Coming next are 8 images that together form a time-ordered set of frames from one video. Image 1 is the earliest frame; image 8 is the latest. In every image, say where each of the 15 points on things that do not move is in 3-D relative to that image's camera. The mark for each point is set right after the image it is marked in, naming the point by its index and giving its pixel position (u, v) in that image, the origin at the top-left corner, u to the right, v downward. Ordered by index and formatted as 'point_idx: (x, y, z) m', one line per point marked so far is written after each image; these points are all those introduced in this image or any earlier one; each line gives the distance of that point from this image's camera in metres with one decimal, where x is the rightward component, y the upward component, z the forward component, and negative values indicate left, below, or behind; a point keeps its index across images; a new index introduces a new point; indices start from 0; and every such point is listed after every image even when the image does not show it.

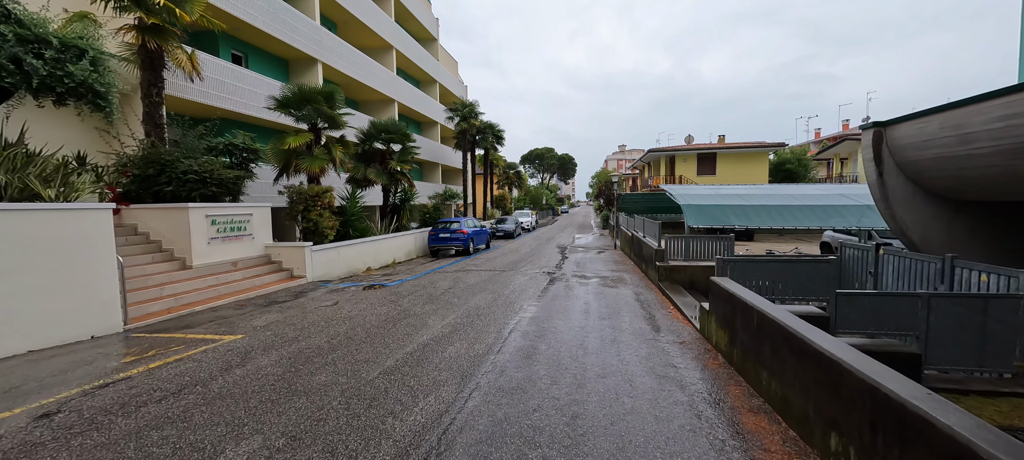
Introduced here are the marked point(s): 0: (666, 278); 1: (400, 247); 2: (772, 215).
0: (+3.2, -1.0, +7.9) m
1: (-4.3, -0.7, +14.8) m
2: (+8.0, +0.5, +11.8) m
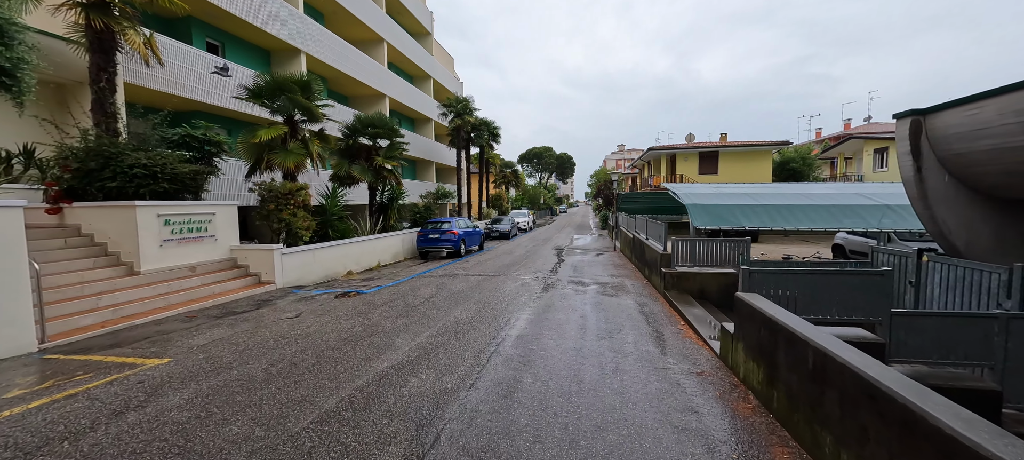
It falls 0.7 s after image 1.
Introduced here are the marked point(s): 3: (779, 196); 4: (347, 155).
0: (+3.0, -1.0, +7.0) m
1: (-4.5, -0.7, +13.9) m
2: (+7.8, +0.4, +11.0) m
3: (+8.3, +1.0, +11.9) m
4: (-6.1, +2.8, +14.4) m
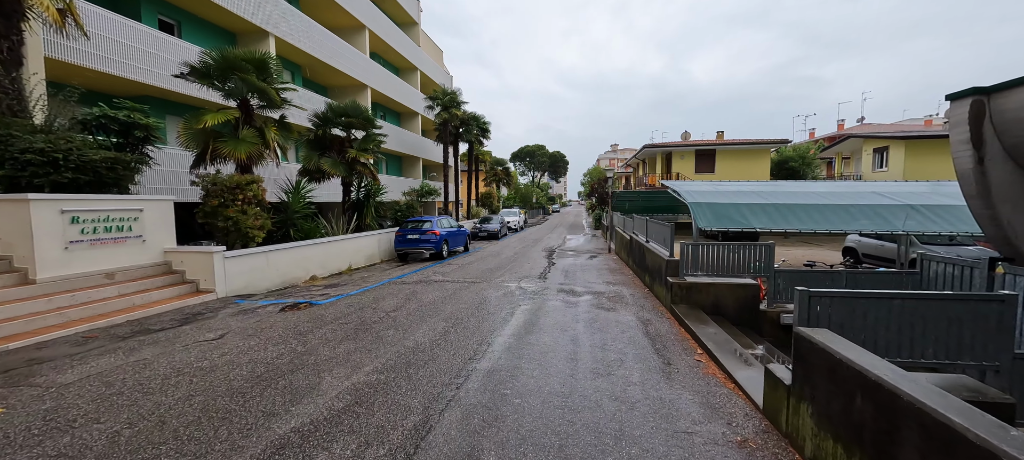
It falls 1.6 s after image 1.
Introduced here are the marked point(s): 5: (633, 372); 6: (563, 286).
0: (+2.6, -1.1, +5.9) m
1: (-5.0, -0.7, +12.6) m
2: (+7.4, +0.4, +9.9) m
3: (+7.9, +1.0, +10.9) m
4: (-6.6, +2.8, +13.1) m
5: (+1.2, -1.4, +3.8) m
6: (+1.1, -1.2, +8.5) m
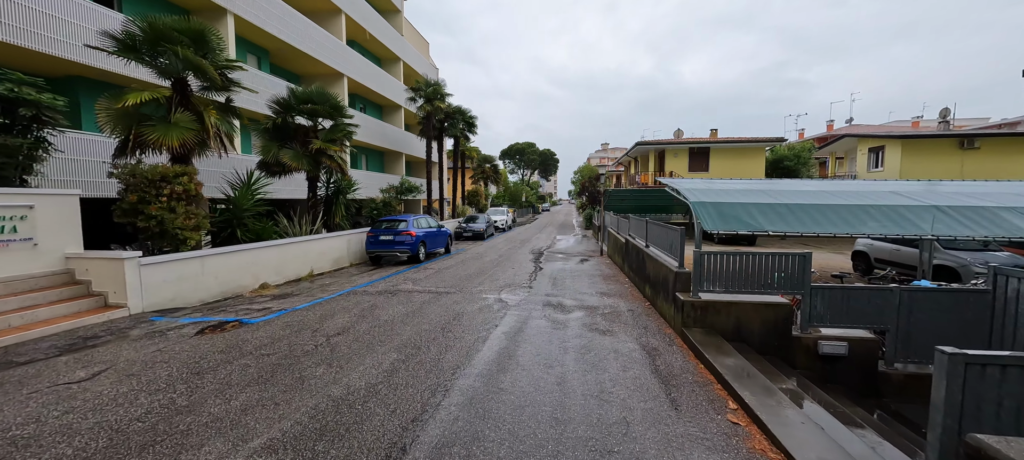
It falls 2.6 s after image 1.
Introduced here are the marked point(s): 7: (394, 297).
0: (+2.3, -1.1, +4.7) m
1: (-5.5, -0.7, +11.2) m
2: (+6.9, +0.3, +8.8) m
3: (+7.4, +0.9, +9.8) m
4: (-7.1, +2.8, +11.7) m
5: (+0.9, -1.5, +2.6) m
6: (+0.7, -1.3, +7.3) m
7: (-2.3, -1.3, +7.5) m
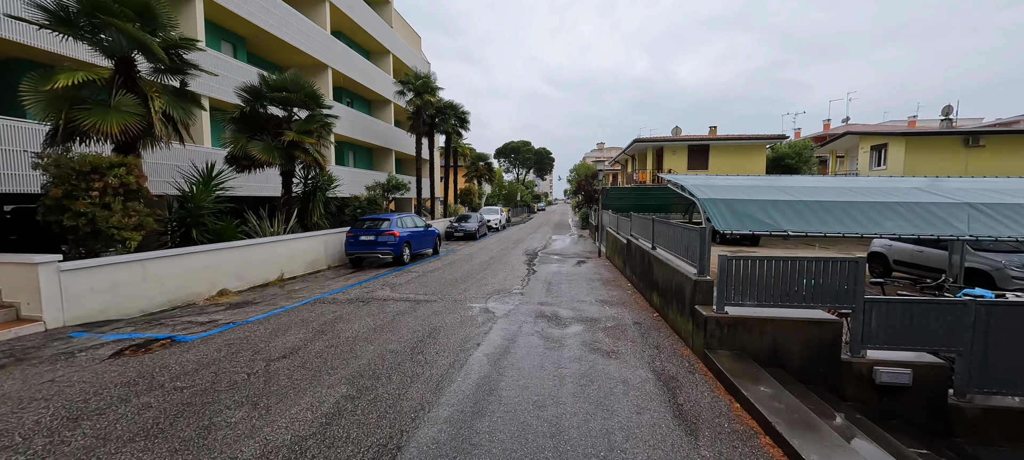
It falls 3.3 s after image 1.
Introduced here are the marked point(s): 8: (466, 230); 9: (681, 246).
0: (+2.1, -1.1, +3.8) m
1: (-5.8, -0.7, +10.2) m
2: (+6.7, +0.3, +8.0) m
3: (+7.2, +0.9, +9.0) m
4: (-7.3, +2.8, +10.7) m
5: (+0.8, -1.5, +1.7) m
6: (+0.5, -1.3, +6.4) m
7: (-2.5, -1.3, +6.5) m
8: (-2.3, 0.0, +19.6) m
9: (+2.3, -0.2, +5.2) m
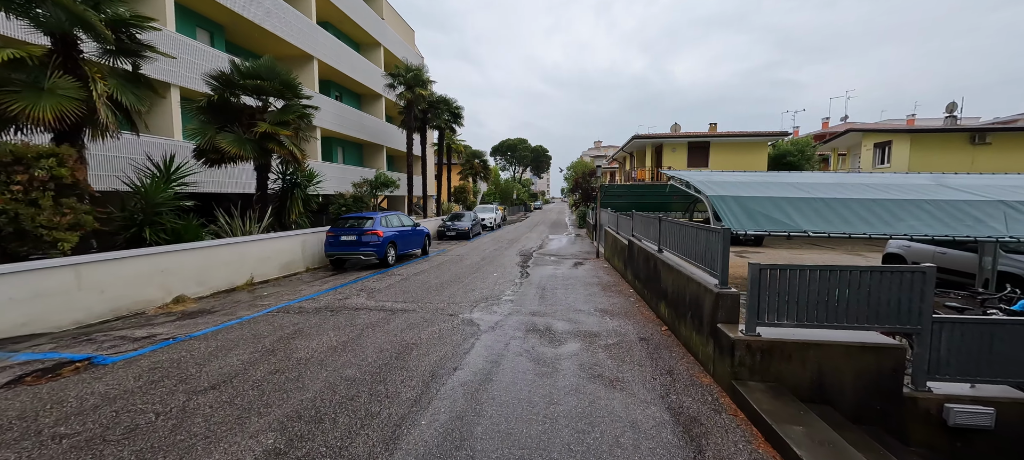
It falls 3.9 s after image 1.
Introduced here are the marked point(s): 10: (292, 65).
0: (+1.9, -1.2, +3.1) m
1: (-6.0, -0.7, +9.4) m
2: (+6.5, +0.3, +7.3) m
3: (+7.0, +0.9, +8.3) m
4: (-7.5, +2.8, +9.8) m
5: (+0.6, -1.5, +1.0) m
6: (+0.3, -1.3, +5.6) m
7: (-2.7, -1.3, +5.8) m
8: (-2.6, 0.0, +18.8) m
9: (+2.1, -0.2, +4.5) m
10: (-10.2, +7.7, +18.0) m
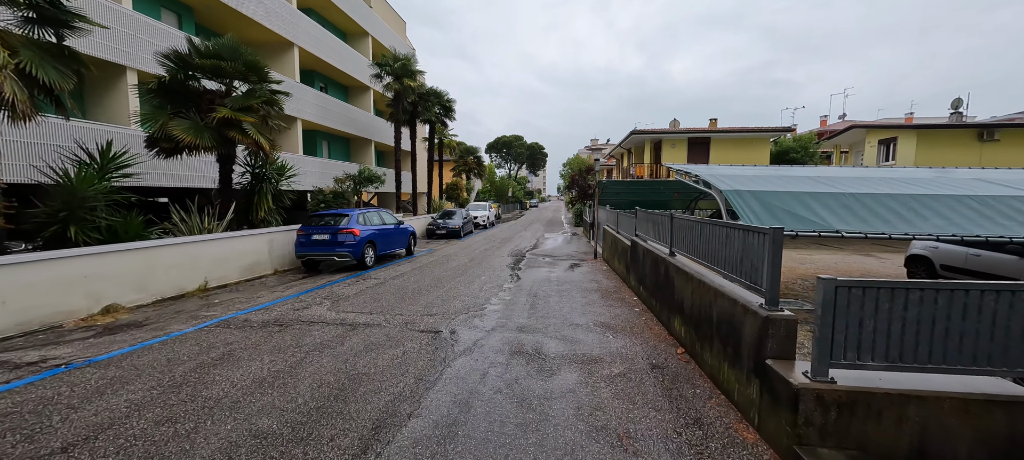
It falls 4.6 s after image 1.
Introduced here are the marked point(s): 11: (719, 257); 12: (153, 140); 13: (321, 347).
0: (+1.8, -1.2, +2.2) m
1: (-6.2, -0.6, +8.4) m
2: (+6.3, +0.3, +6.4) m
3: (+6.8, +0.9, +7.4) m
4: (-7.8, +2.9, +8.8) m
5: (+0.5, -1.5, 0.0) m
6: (+0.1, -1.3, +4.7) m
7: (-2.9, -1.3, +4.8) m
8: (-2.9, +0.1, +17.8) m
9: (+1.9, -0.2, +3.5) m
10: (-10.5, +7.8, +16.9) m
11: (+1.9, -0.2, +3.5) m
12: (-7.8, +2.0, +8.3) m
13: (-2.1, -1.3, +4.3) m
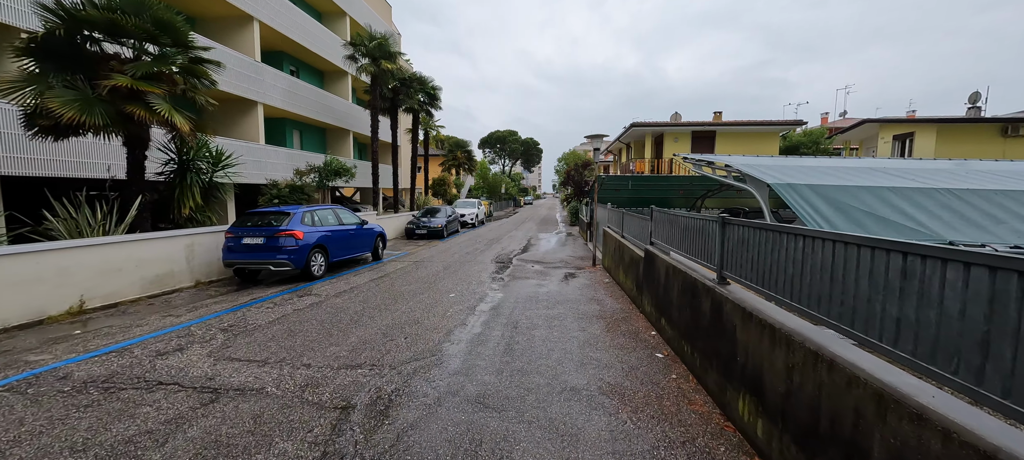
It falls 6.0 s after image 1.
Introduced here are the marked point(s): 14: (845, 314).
0: (+1.4, -1.3, +0.4) m
1: (-6.6, -0.7, +6.5) m
2: (+6.0, +0.2, +4.6) m
3: (+6.4, +0.8, +5.6) m
4: (-8.1, +2.9, +6.8) m
5: (+0.2, -1.6, -1.8) m
6: (-0.2, -1.4, +2.8) m
7: (-3.2, -1.4, +2.9) m
8: (-3.4, +0.1, +15.9) m
9: (+1.6, -0.3, +1.7) m
10: (-11.0, +7.8, +14.9) m
11: (+1.6, -0.4, +1.7) m
12: (-8.2, +1.9, +6.4) m
13: (-2.4, -1.4, +2.4) m
14: (+1.6, -0.4, +1.9) m
